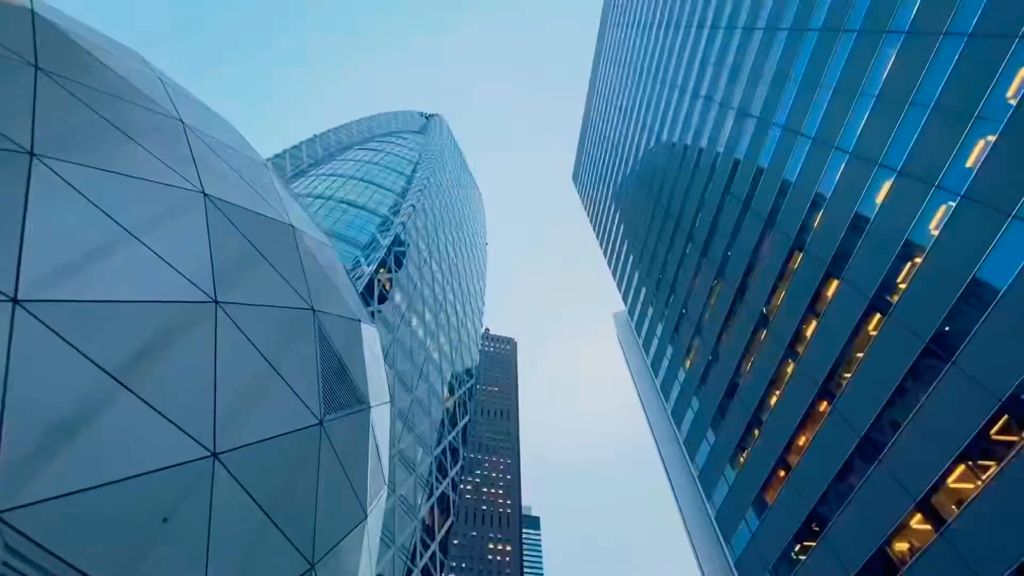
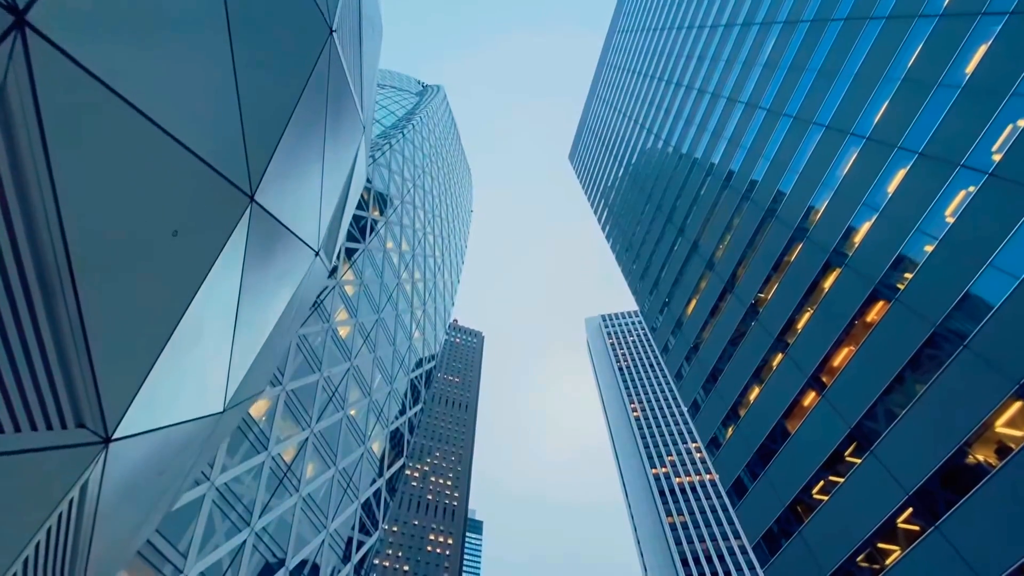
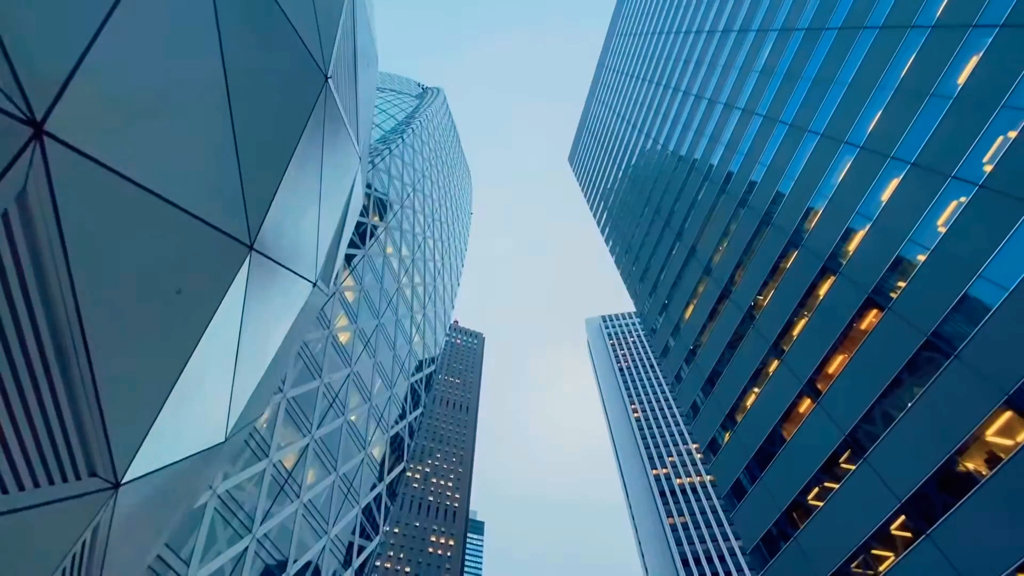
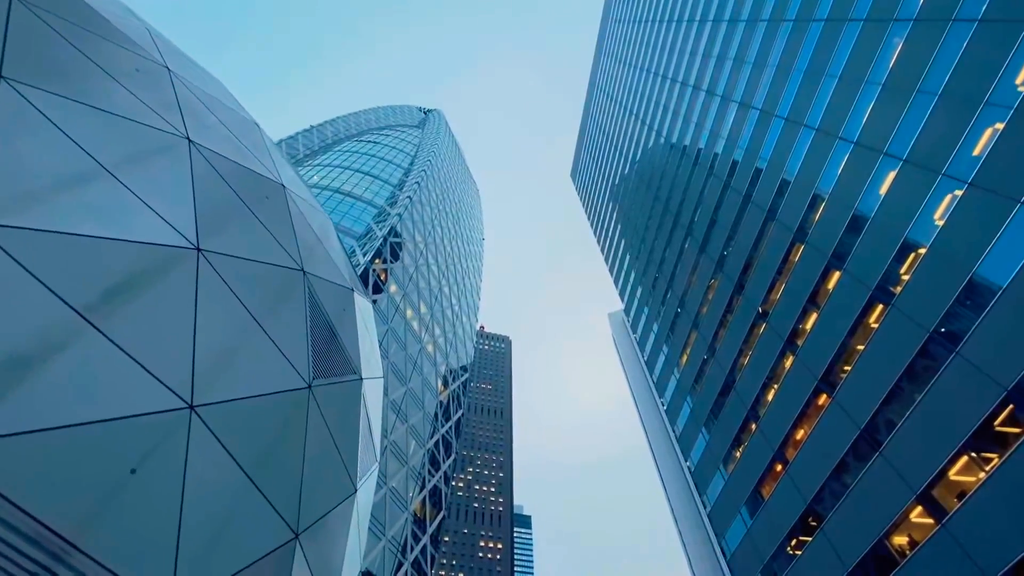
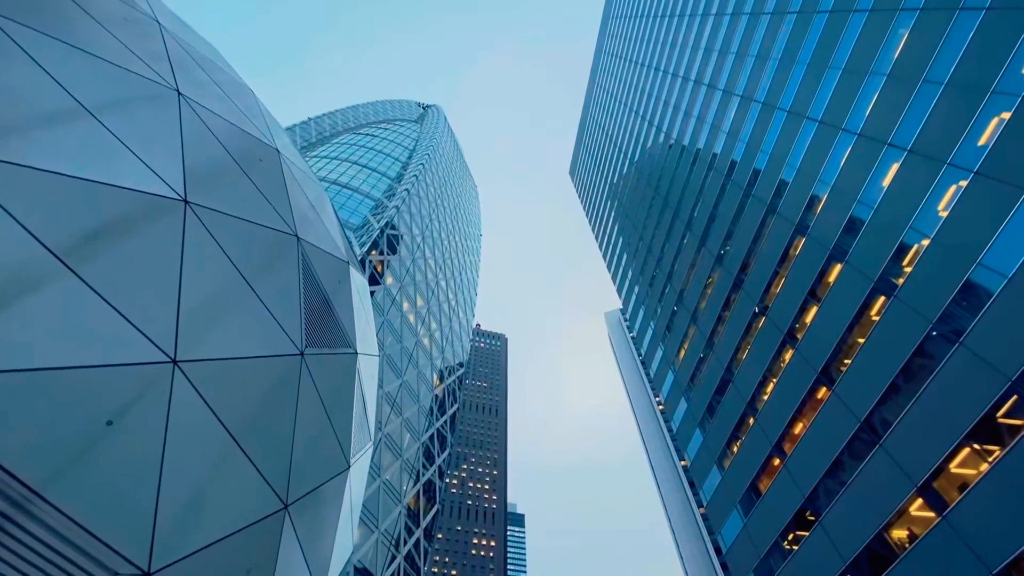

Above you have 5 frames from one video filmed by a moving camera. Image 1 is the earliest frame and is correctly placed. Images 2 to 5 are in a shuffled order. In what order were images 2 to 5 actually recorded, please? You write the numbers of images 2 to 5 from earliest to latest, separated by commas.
4, 5, 3, 2
